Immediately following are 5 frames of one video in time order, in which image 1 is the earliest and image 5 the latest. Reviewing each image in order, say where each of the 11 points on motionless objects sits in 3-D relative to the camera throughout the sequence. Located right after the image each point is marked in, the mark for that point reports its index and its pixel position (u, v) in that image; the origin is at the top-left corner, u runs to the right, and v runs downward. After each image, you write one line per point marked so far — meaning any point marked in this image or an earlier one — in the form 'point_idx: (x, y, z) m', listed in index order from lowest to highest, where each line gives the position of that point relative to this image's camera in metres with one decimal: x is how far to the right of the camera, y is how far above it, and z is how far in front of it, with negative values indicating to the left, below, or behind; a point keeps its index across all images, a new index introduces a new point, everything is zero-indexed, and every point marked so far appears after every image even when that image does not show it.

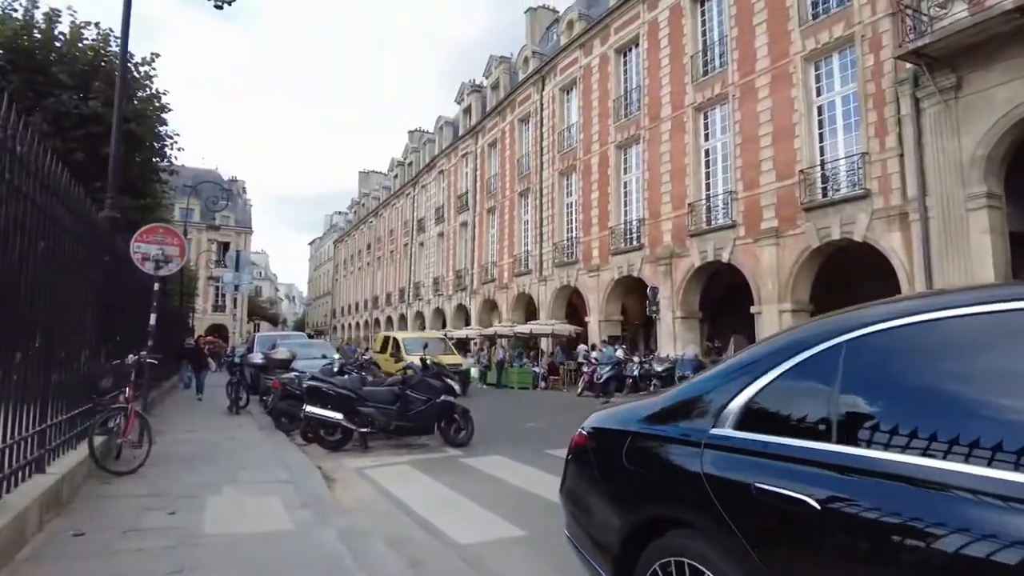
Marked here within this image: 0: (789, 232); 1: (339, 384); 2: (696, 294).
0: (+6.7, +1.3, +16.0) m
1: (-2.1, -1.2, +7.9) m
2: (+5.4, -0.2, +19.2) m
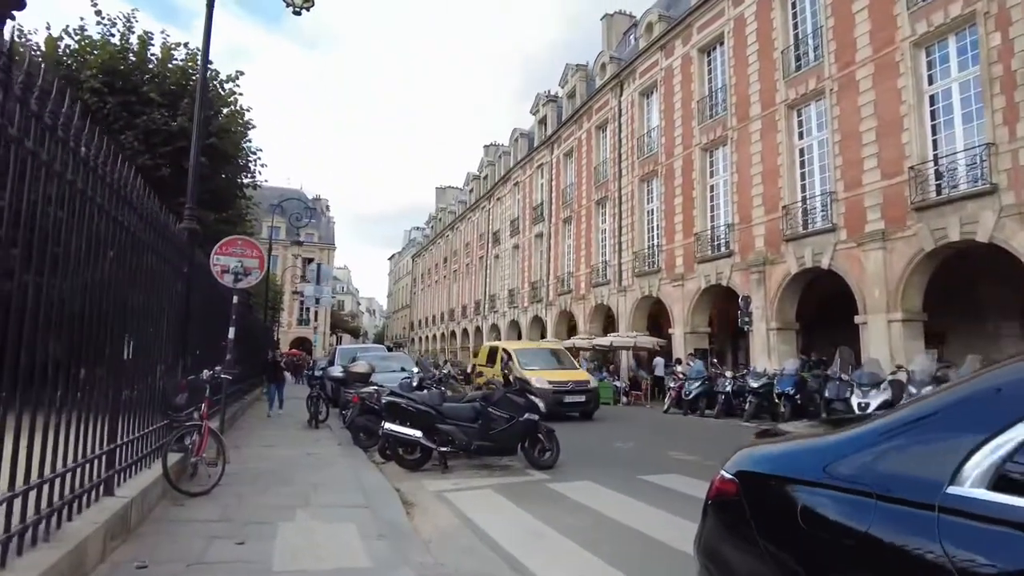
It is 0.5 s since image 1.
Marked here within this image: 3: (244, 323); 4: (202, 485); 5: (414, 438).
0: (+8.5, +1.2, +14.5) m
1: (-1.1, -1.3, +7.5) m
2: (+7.6, -0.4, +17.9) m
3: (-5.6, -0.7, +13.6) m
4: (-2.8, -1.8, +6.0) m
5: (-1.1, -1.7, +7.3) m
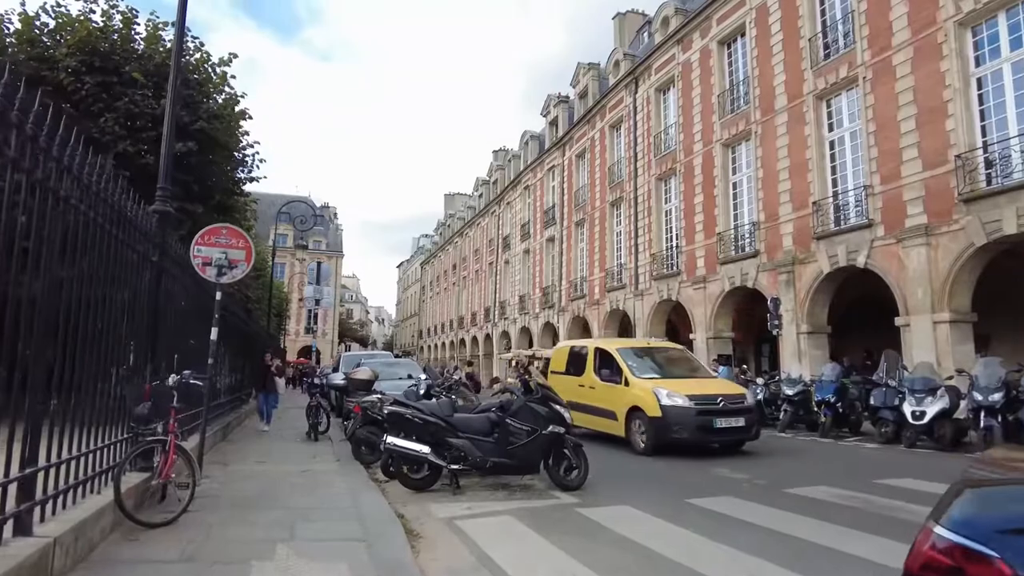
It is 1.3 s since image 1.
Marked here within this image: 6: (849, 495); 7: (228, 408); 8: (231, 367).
0: (+8.8, +1.2, +13.5) m
1: (-0.9, -1.2, +6.5) m
2: (+8.0, -0.4, +16.8) m
3: (-5.3, -0.7, +12.6) m
4: (-2.6, -1.7, +5.1) m
5: (-0.9, -1.6, +6.3) m
6: (+3.5, -2.2, +6.8) m
7: (-4.9, -2.1, +11.3) m
8: (-5.1, -1.4, +11.9) m
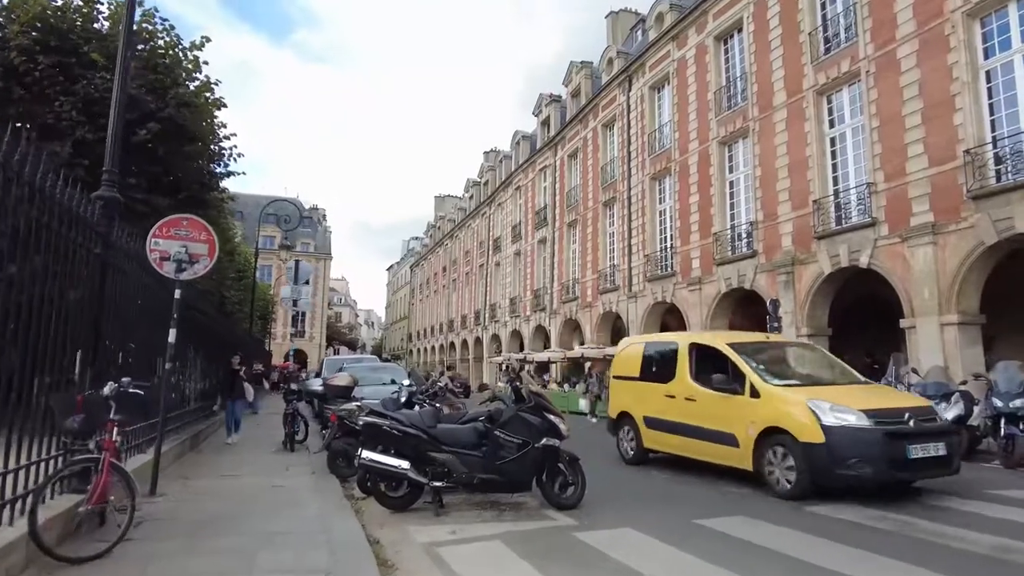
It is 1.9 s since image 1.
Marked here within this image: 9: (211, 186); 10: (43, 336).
0: (+8.6, +1.2, +13.0) m
1: (-1.0, -1.2, +5.9) m
2: (+7.8, -0.5, +16.3) m
3: (-5.5, -0.7, +11.9) m
4: (-2.7, -1.7, +4.4) m
5: (-1.0, -1.6, +5.7) m
6: (+3.4, -2.2, +6.2) m
7: (-5.1, -2.1, +10.6) m
8: (-5.2, -1.4, +11.1) m
9: (-5.3, +1.8, +11.7) m
10: (-3.0, -0.3, +4.2) m
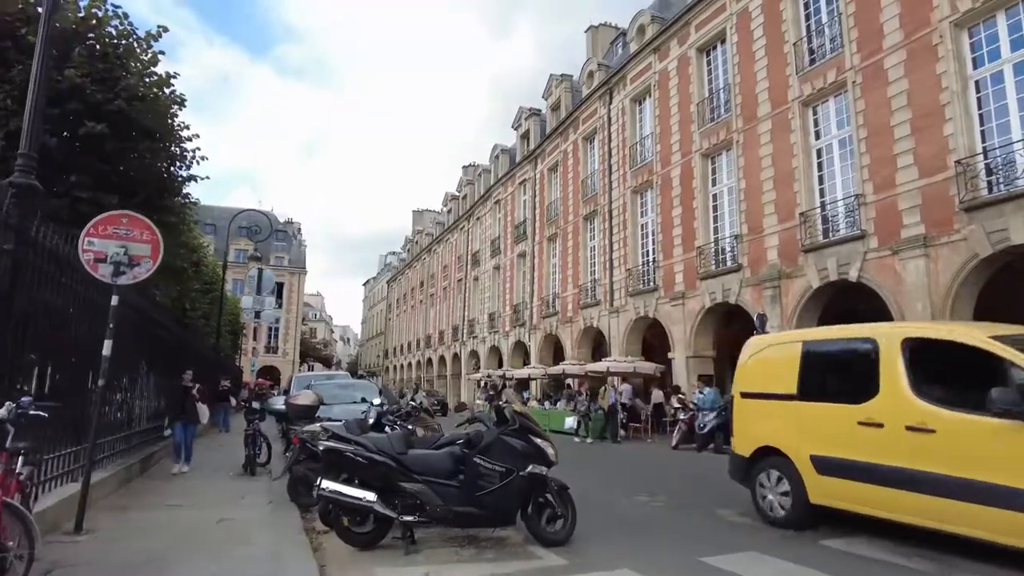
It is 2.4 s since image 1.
0: (+8.2, +0.9, +12.6) m
1: (-1.1, -1.2, +5.2) m
2: (+7.3, -0.8, +15.9) m
3: (-5.8, -0.9, +11.1) m
4: (-2.8, -1.7, +3.6) m
5: (-1.1, -1.6, +4.9) m
6: (+3.3, -2.2, +5.6) m
7: (-5.4, -2.2, +9.7) m
8: (-5.6, -1.6, +10.3) m
9: (-5.7, +1.6, +10.9) m
10: (-3.1, -0.3, +3.4) m
